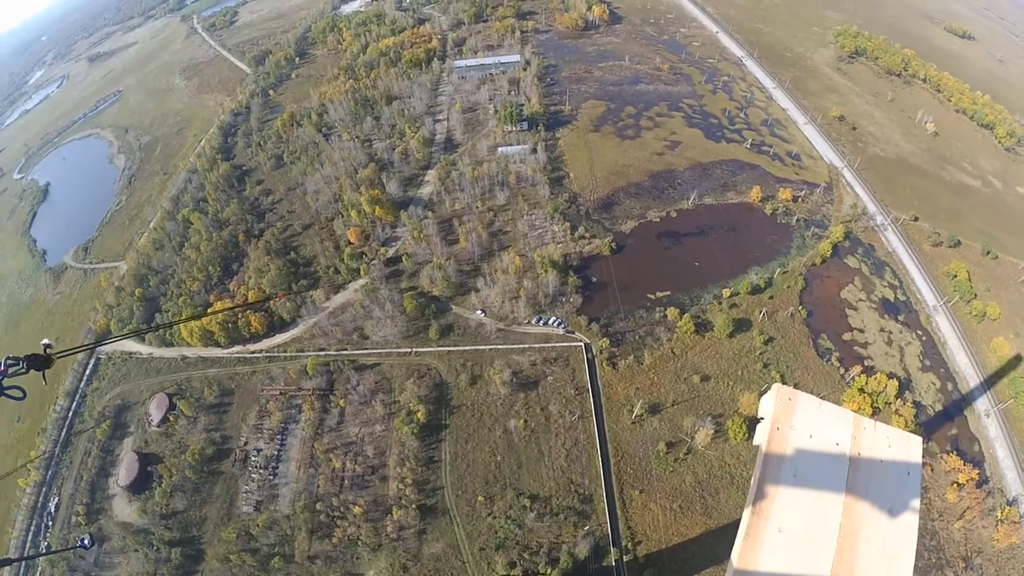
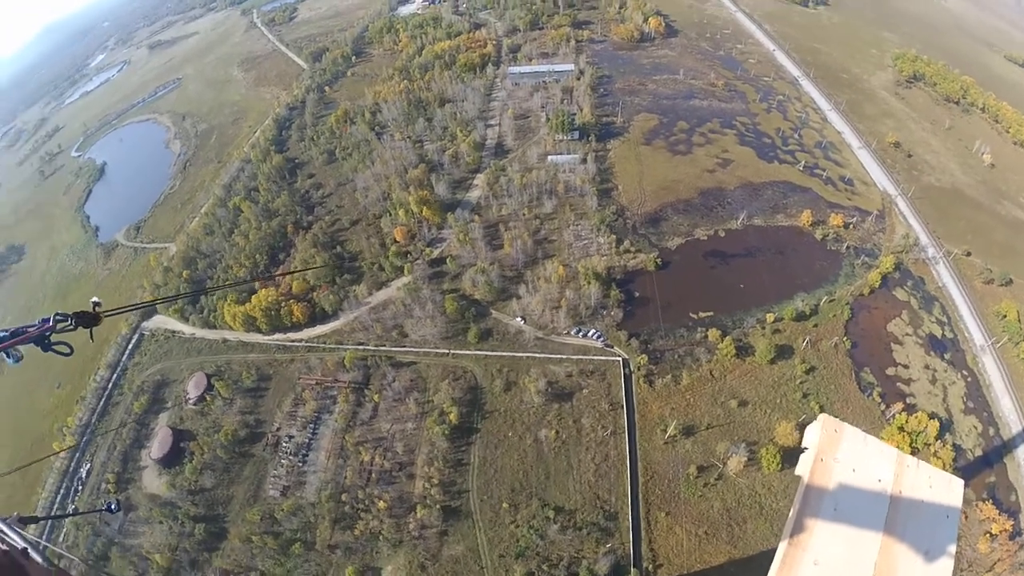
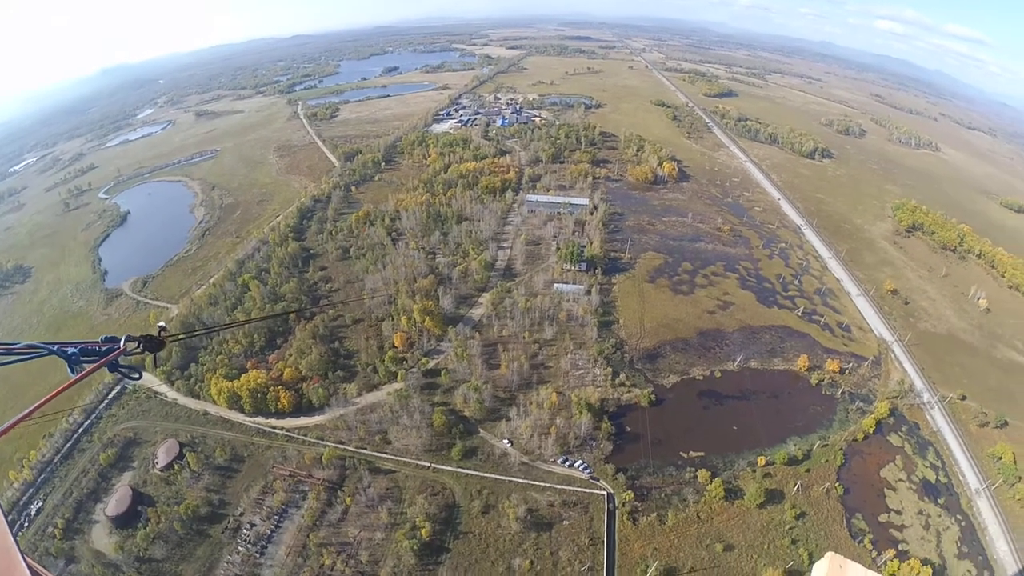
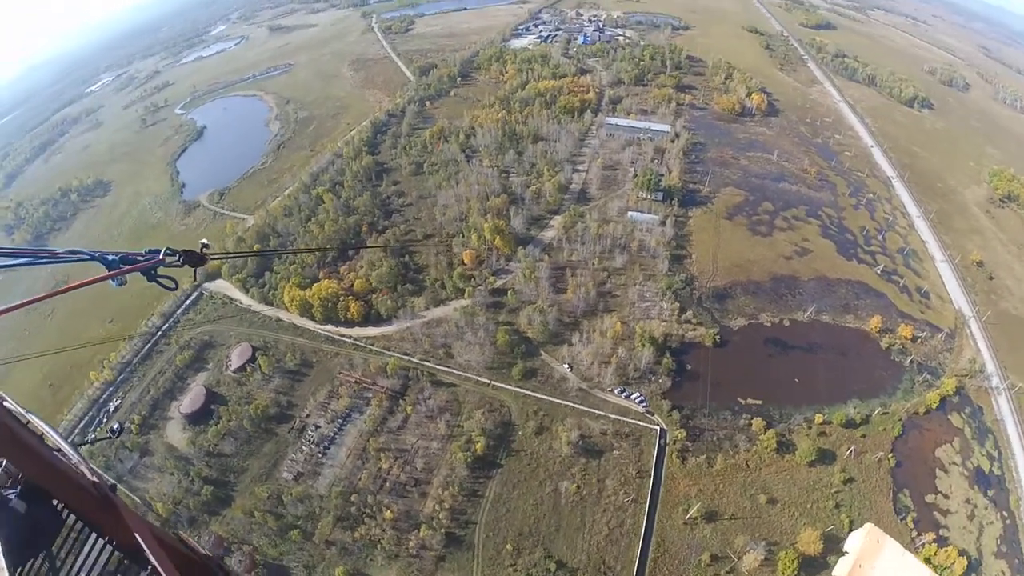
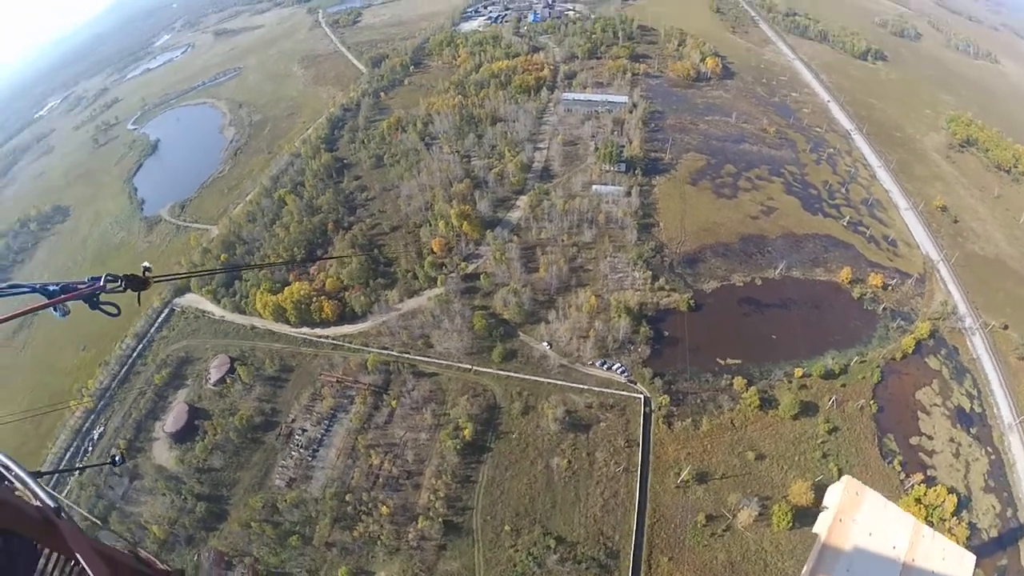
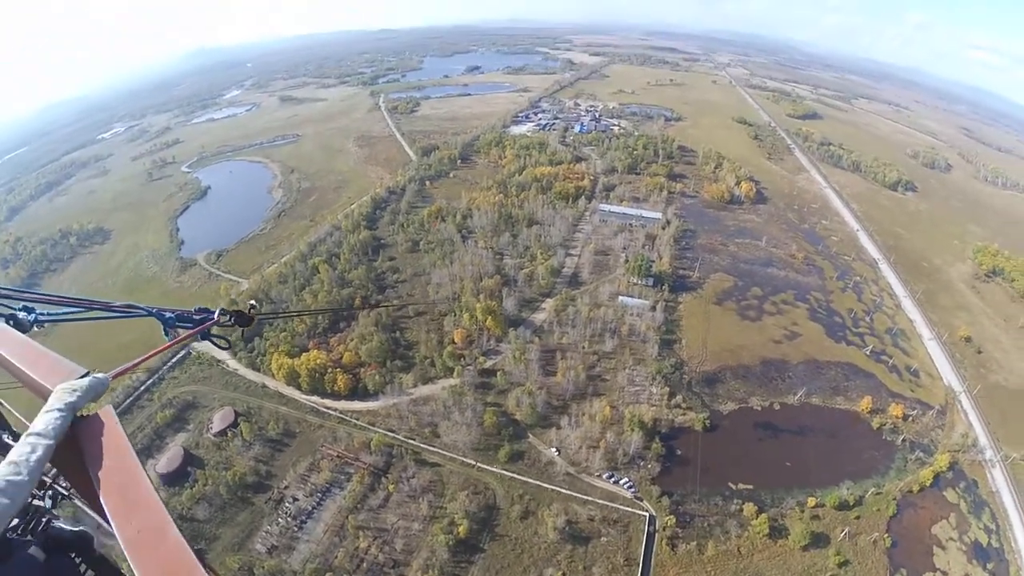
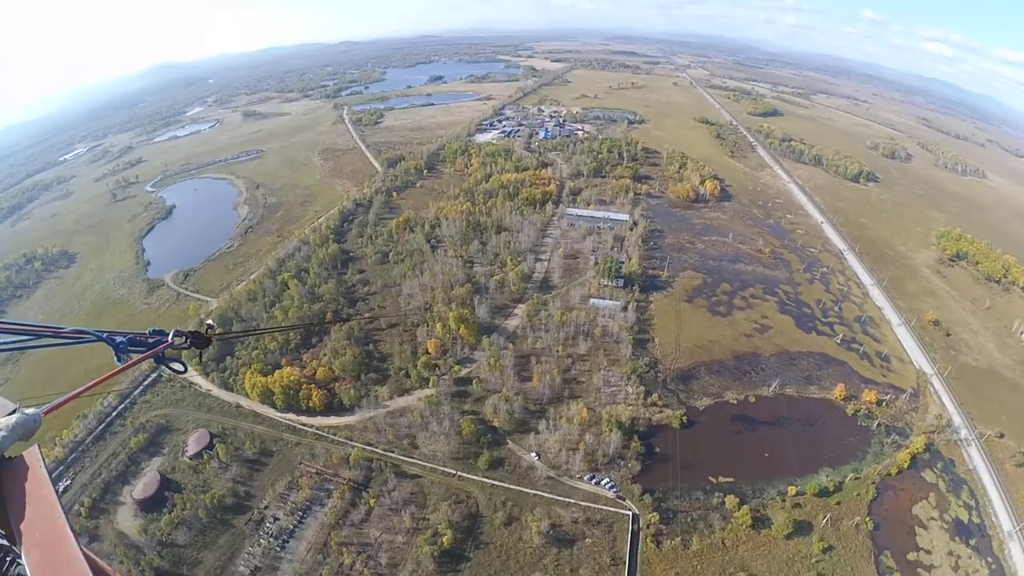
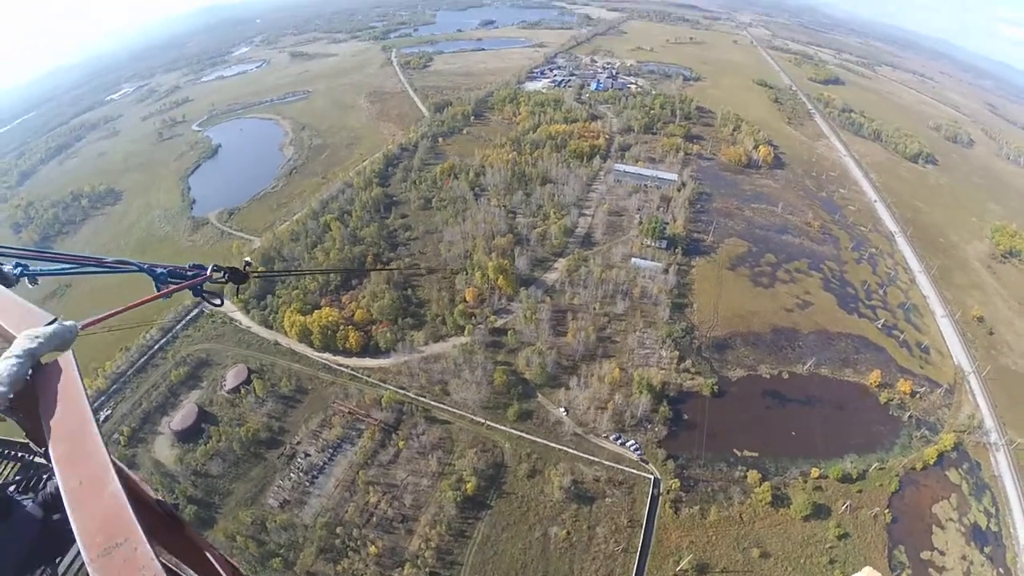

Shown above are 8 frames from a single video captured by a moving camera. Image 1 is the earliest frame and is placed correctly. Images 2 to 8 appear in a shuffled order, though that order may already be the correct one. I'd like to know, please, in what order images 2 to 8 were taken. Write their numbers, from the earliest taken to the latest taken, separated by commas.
2, 5, 4, 8, 6, 7, 3
